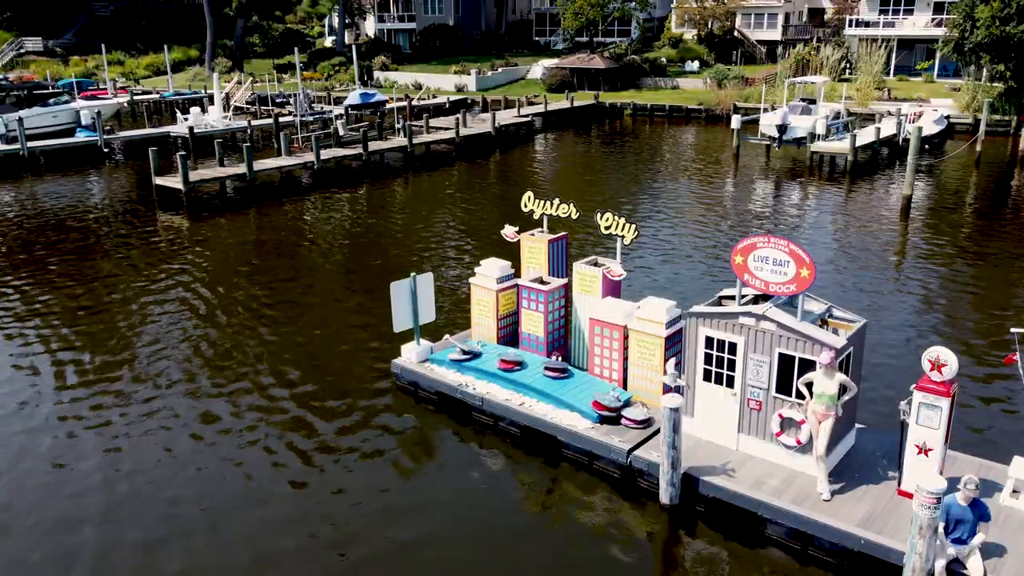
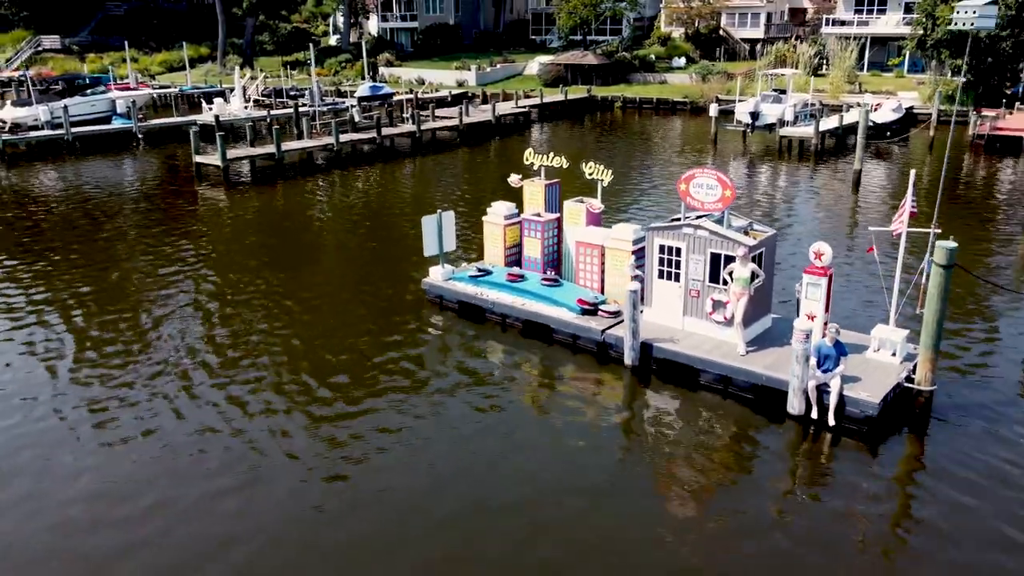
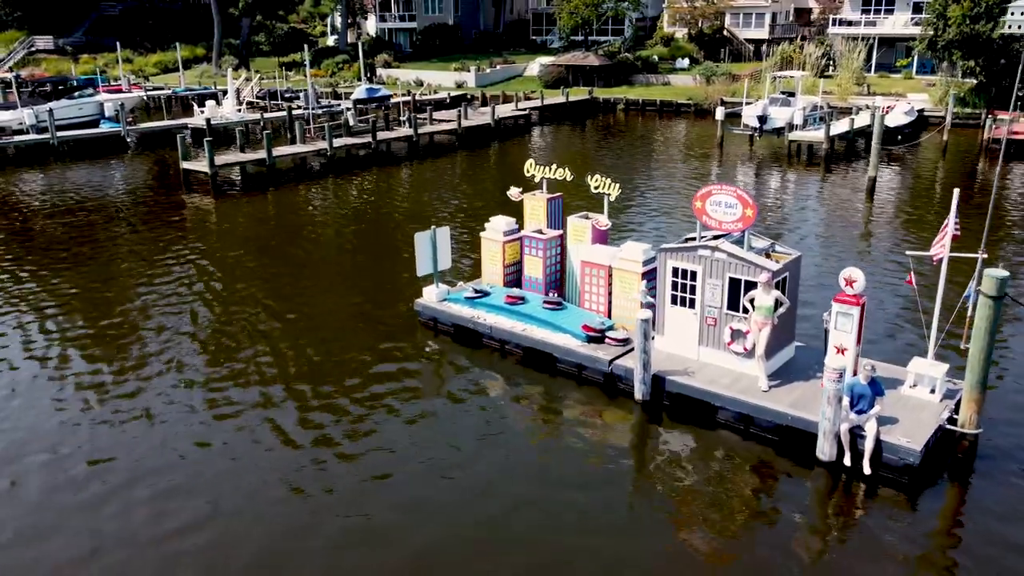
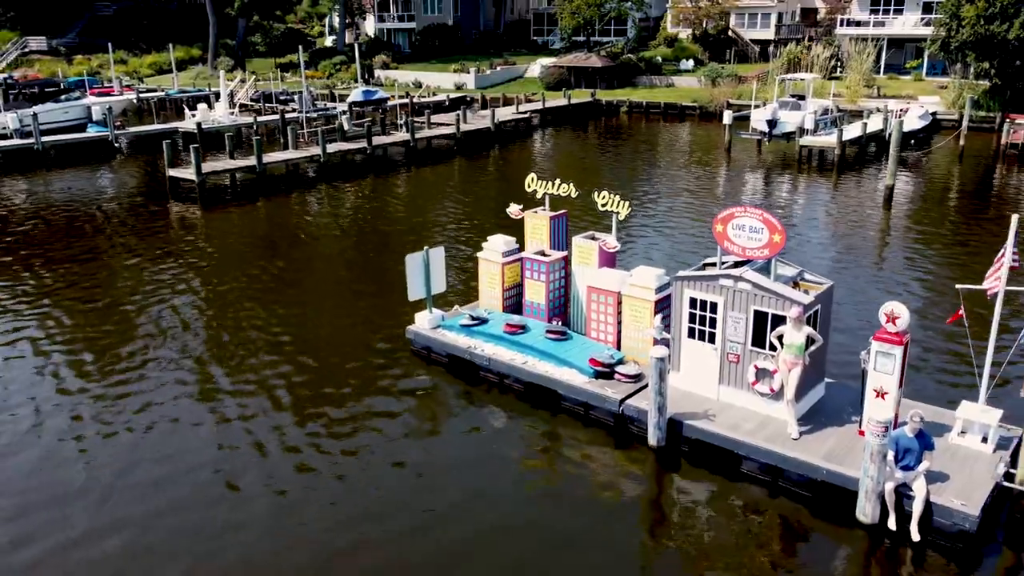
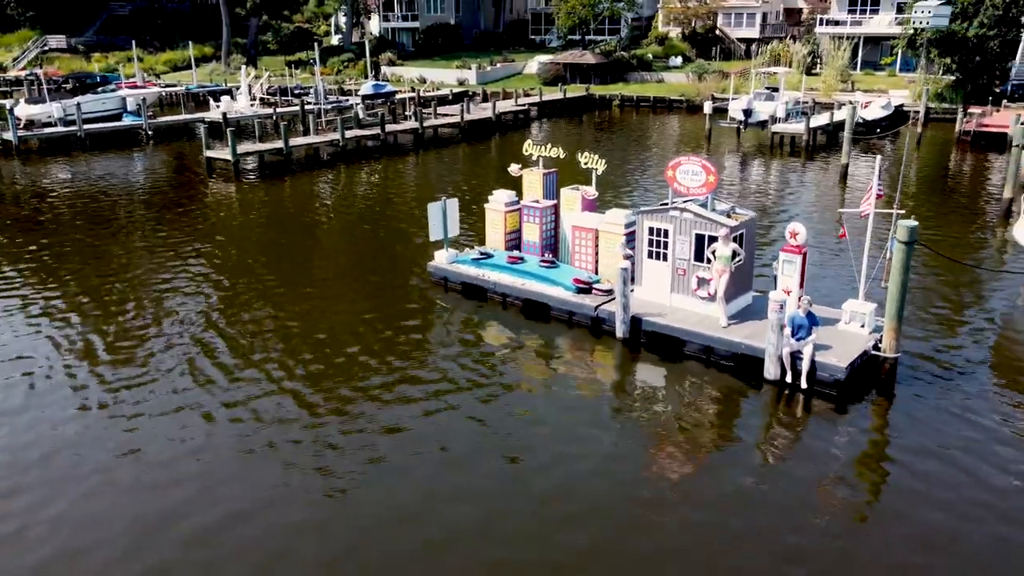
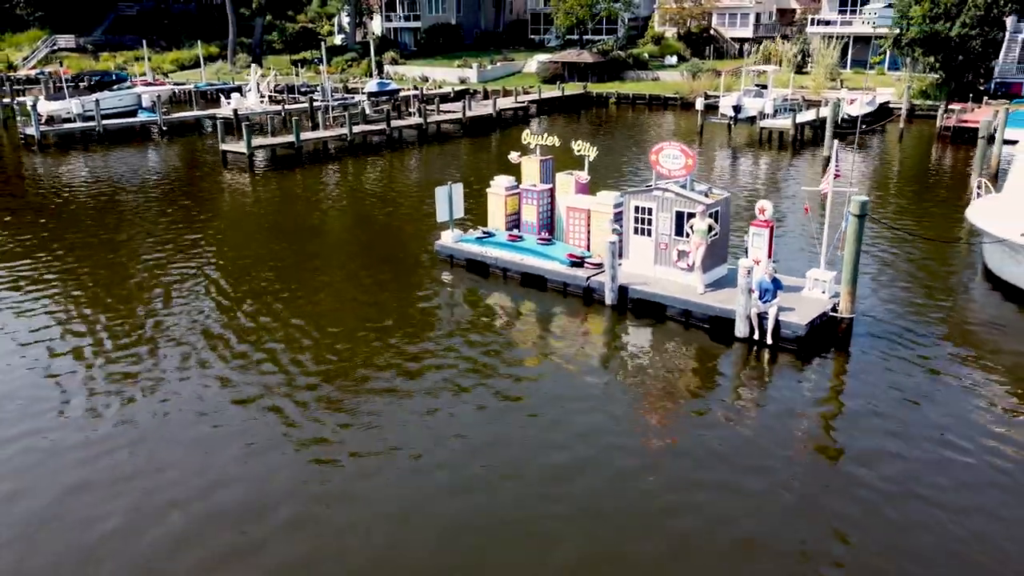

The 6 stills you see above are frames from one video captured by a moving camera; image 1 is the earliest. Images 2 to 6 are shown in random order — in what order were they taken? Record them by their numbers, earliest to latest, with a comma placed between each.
4, 3, 2, 5, 6
